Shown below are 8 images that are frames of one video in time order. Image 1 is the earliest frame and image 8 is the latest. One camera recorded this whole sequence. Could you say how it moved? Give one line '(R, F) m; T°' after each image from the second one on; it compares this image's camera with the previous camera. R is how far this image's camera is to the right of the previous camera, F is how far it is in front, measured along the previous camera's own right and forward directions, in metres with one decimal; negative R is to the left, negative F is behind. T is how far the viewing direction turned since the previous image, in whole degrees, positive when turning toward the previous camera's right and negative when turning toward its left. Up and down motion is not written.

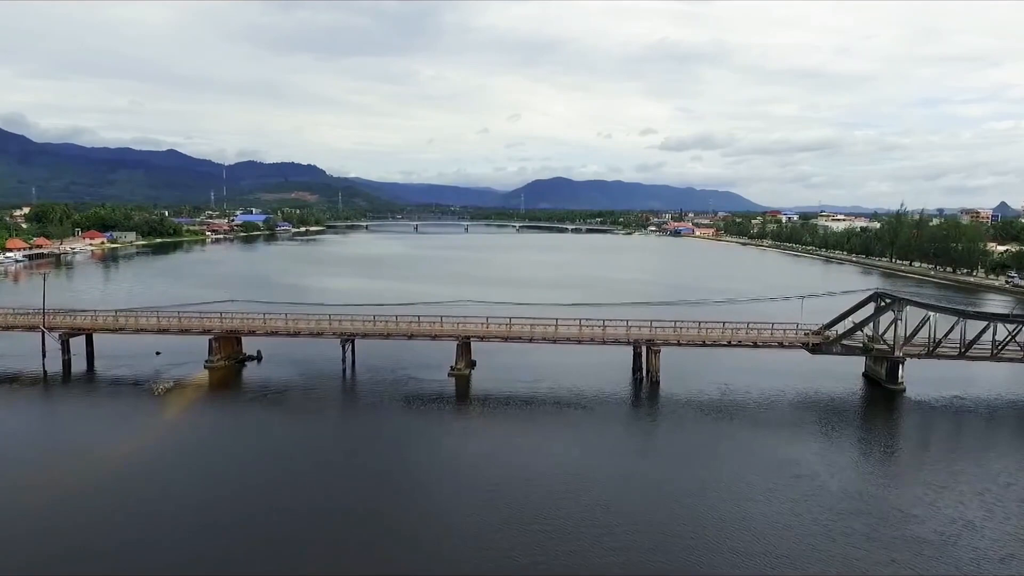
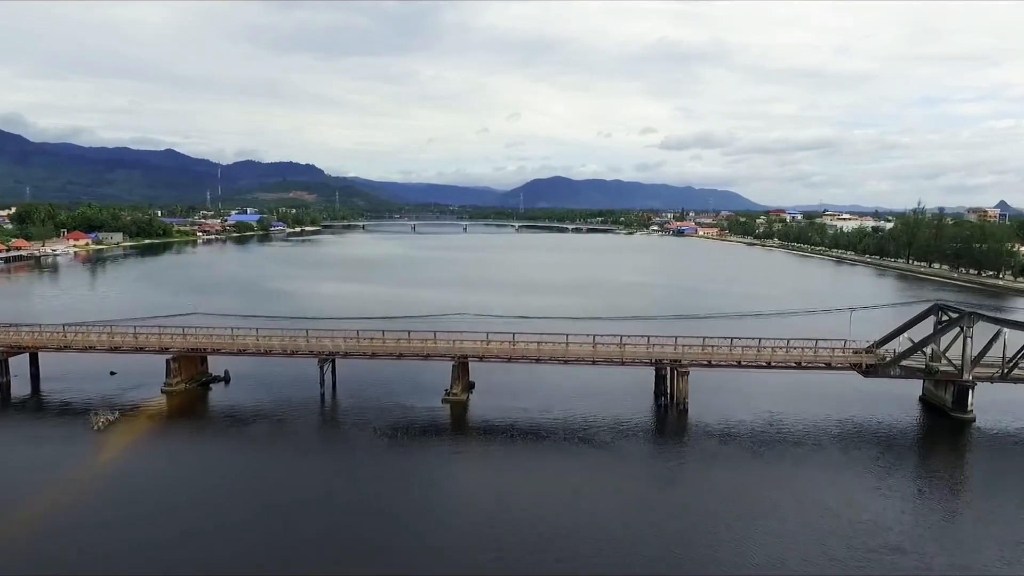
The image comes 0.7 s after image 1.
(0.0, +1.2) m; 0°
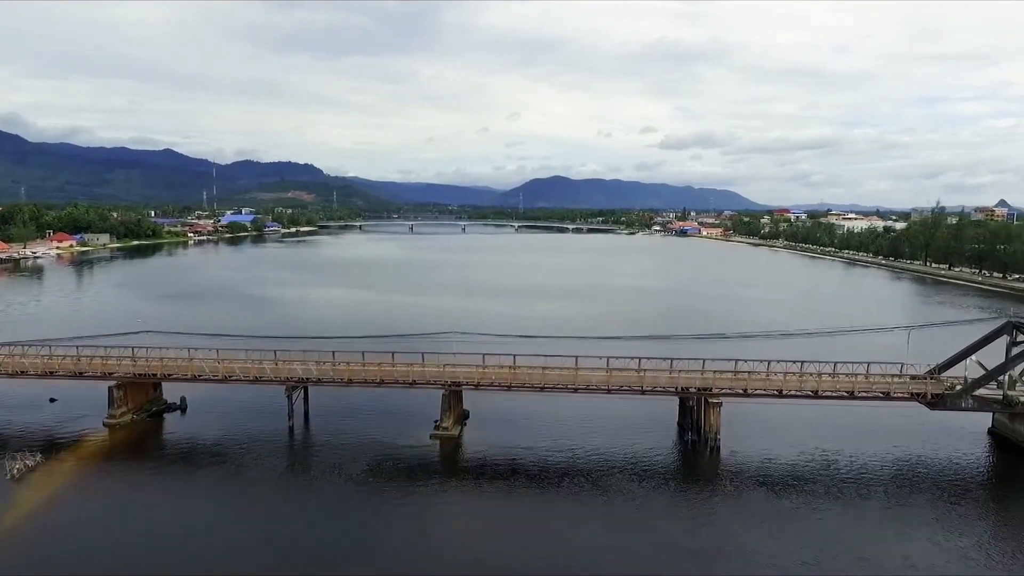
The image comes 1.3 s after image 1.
(0.0, +1.1) m; 0°
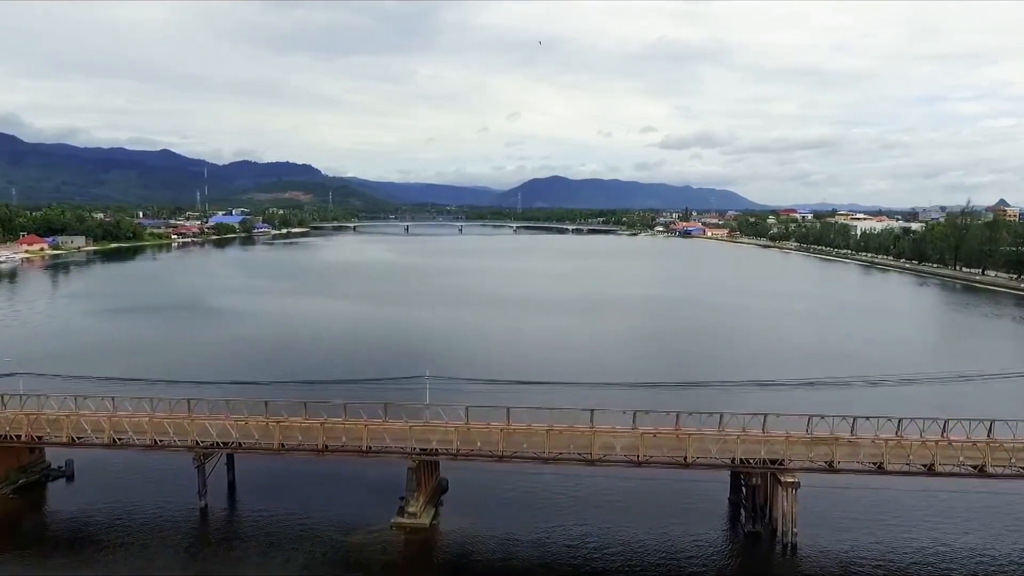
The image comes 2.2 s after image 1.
(0.0, +1.8) m; 0°
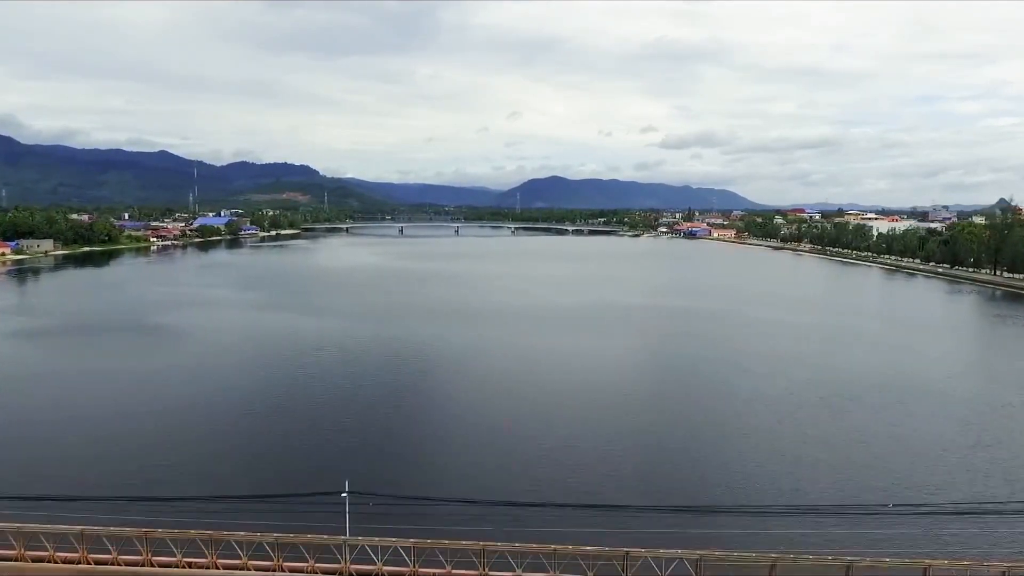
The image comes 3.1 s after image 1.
(+0.1, +2.1) m; 0°
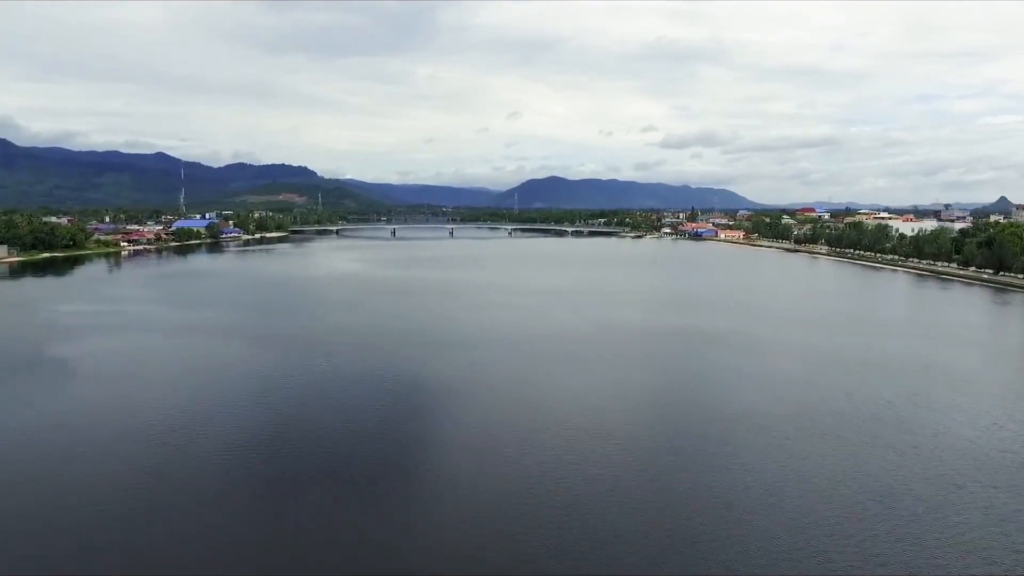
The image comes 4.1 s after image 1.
(+0.2, +2.4) m; 0°
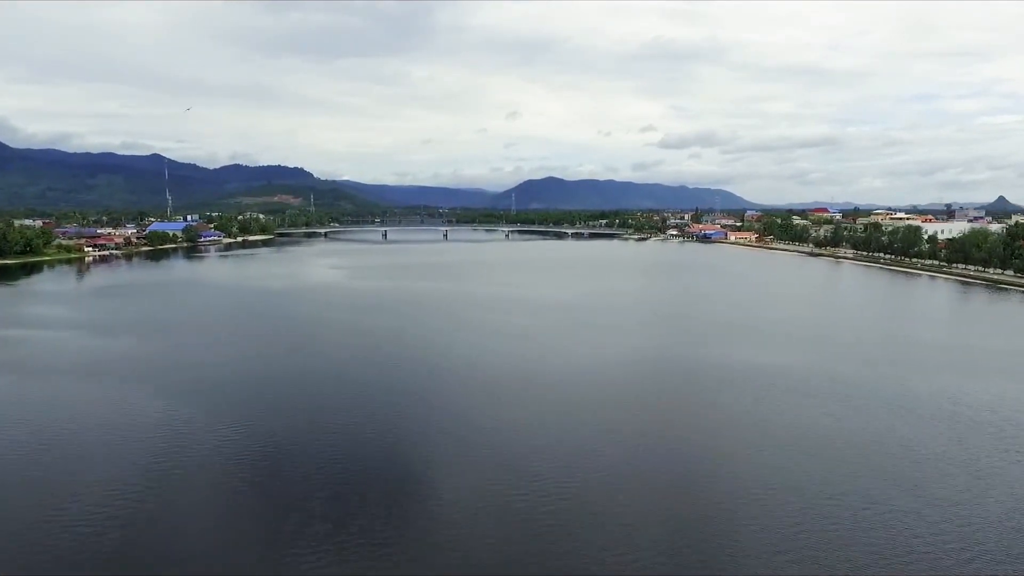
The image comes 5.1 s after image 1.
(0.0, +2.8) m; 0°
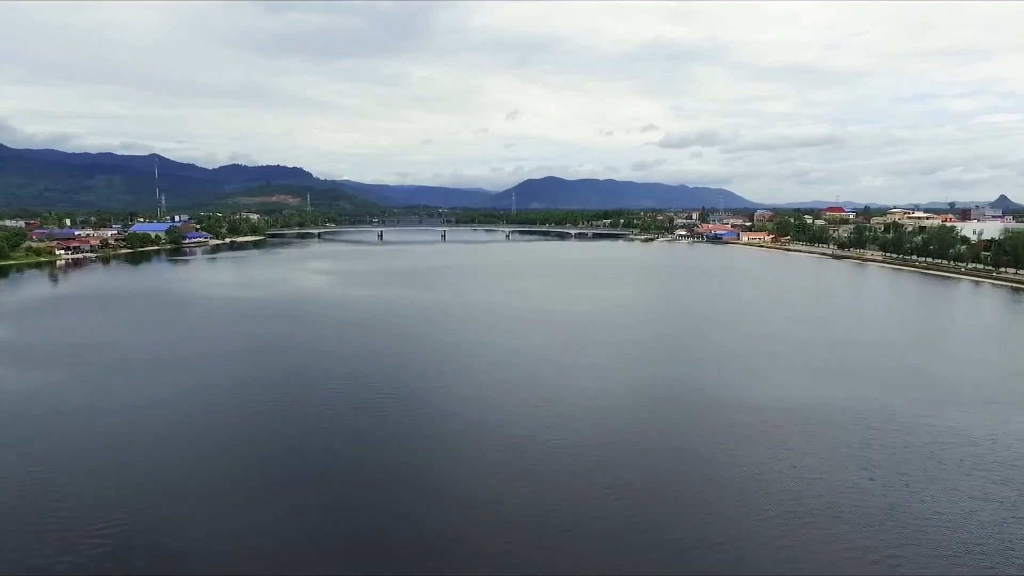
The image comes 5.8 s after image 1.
(-0.1, +2.2) m; 0°
